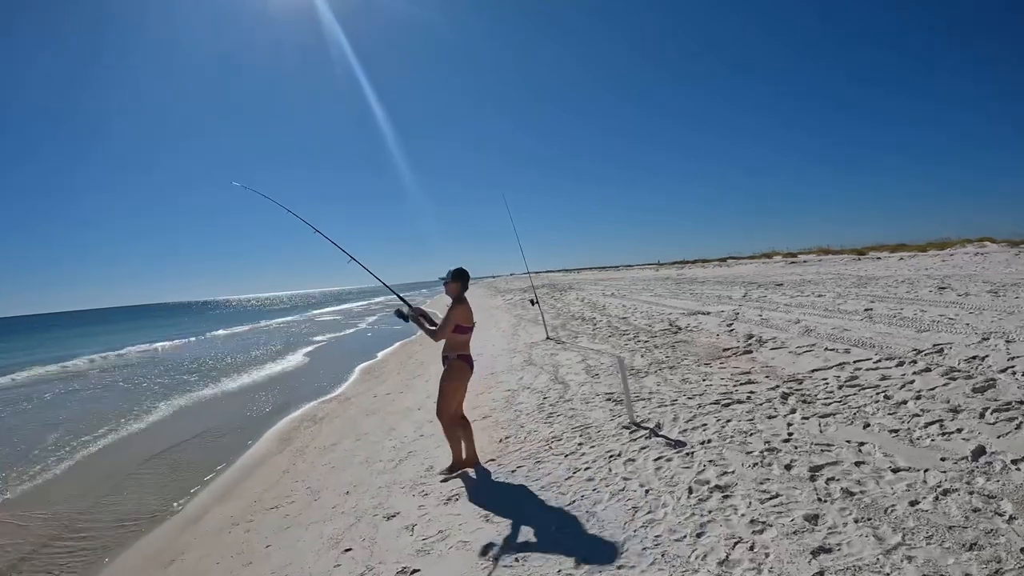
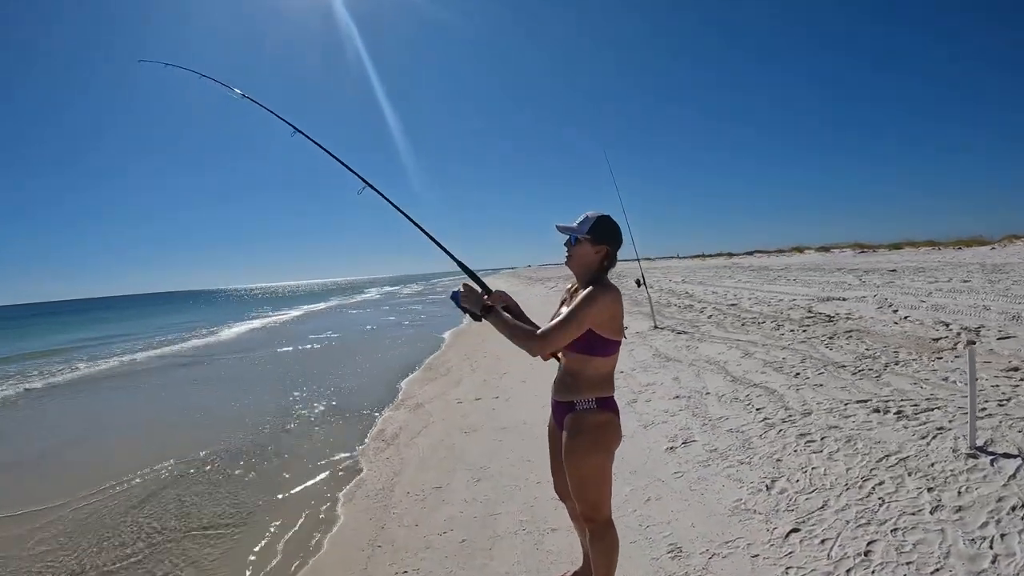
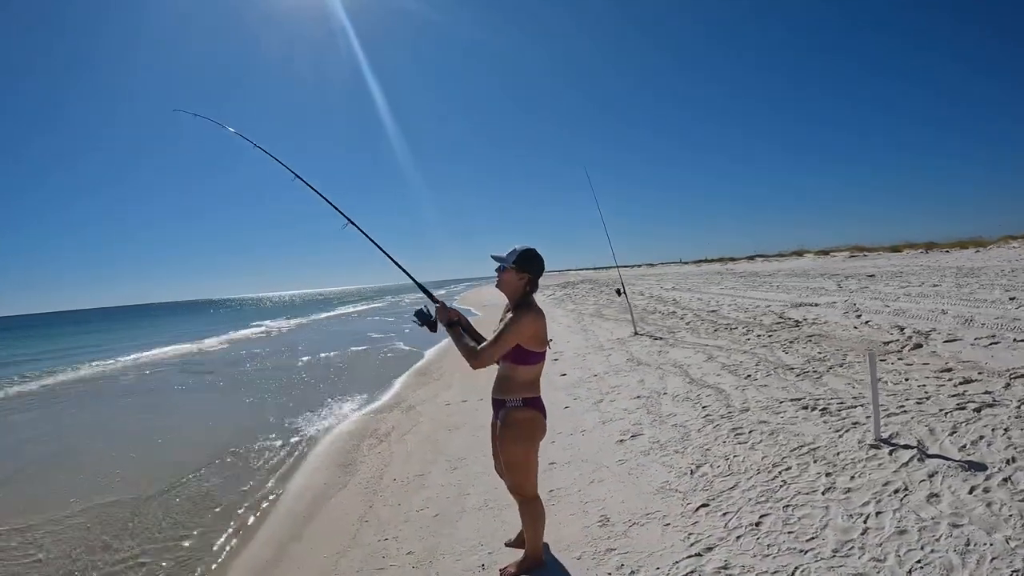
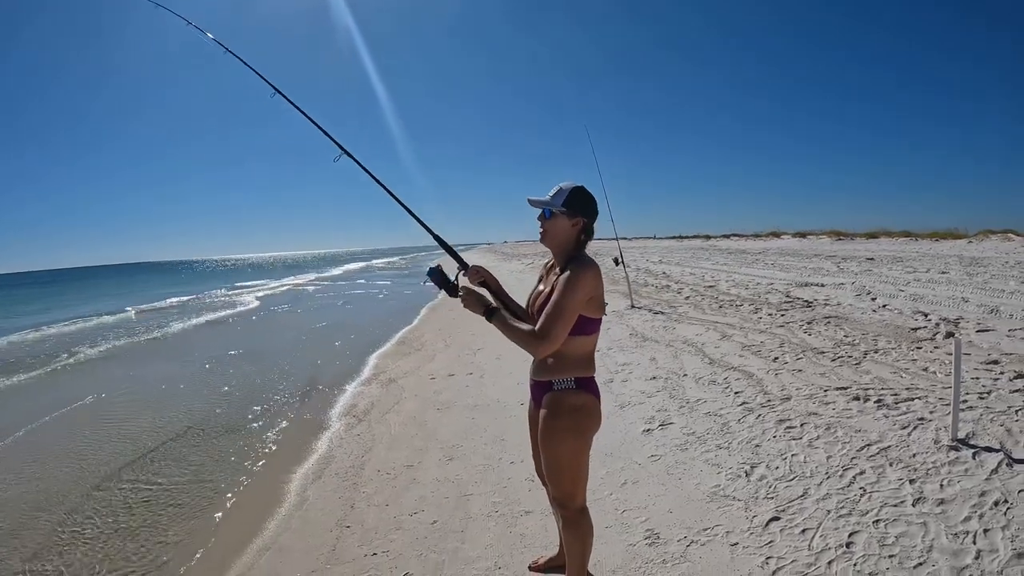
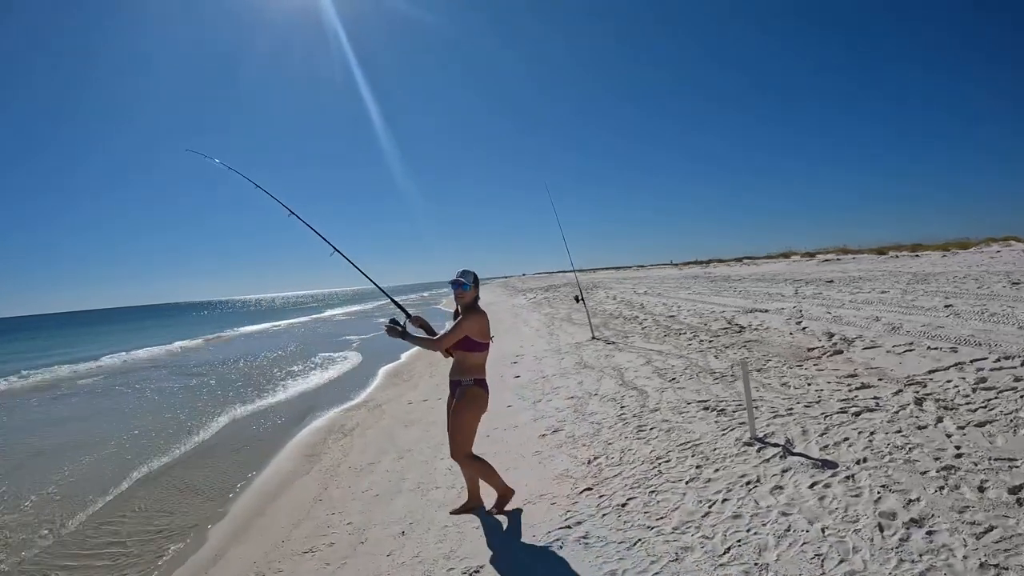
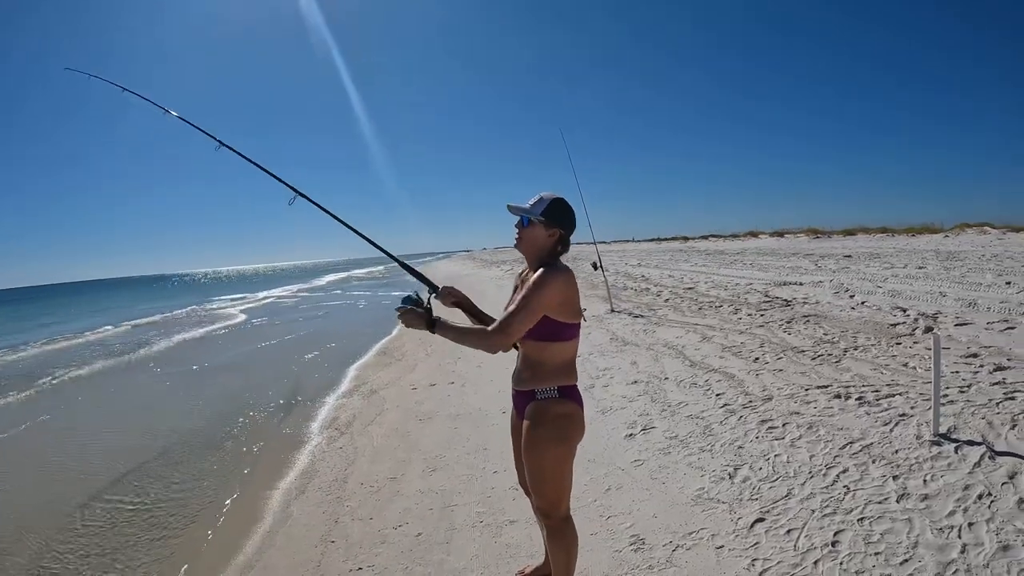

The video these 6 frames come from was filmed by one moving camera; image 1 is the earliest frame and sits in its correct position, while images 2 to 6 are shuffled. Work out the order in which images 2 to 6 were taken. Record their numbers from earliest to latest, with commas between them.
5, 3, 2, 4, 6
